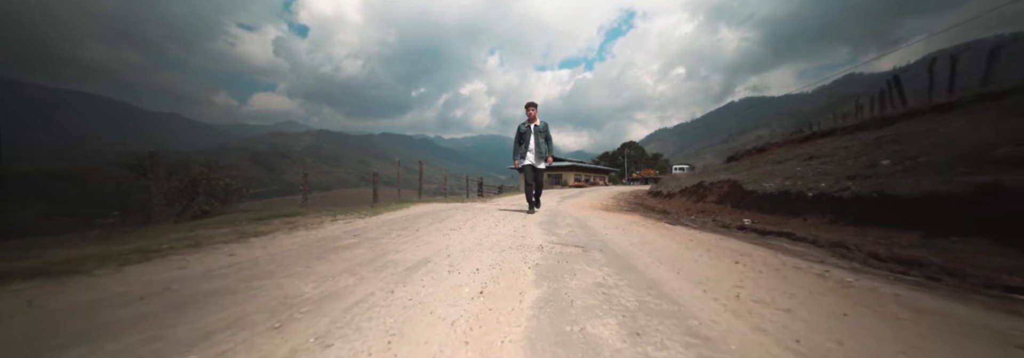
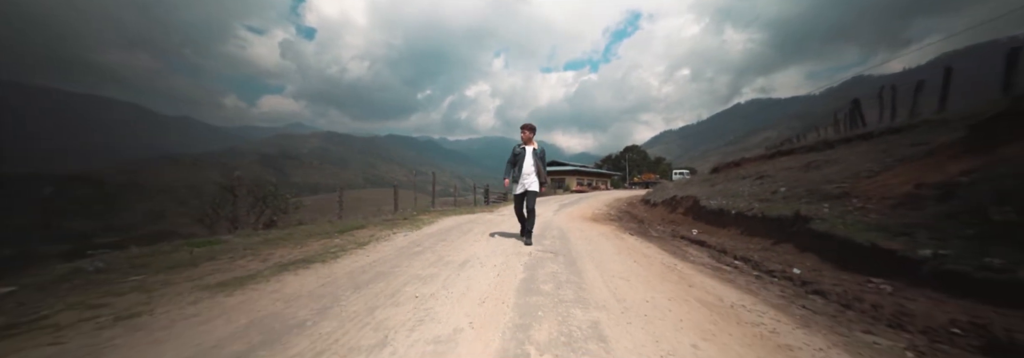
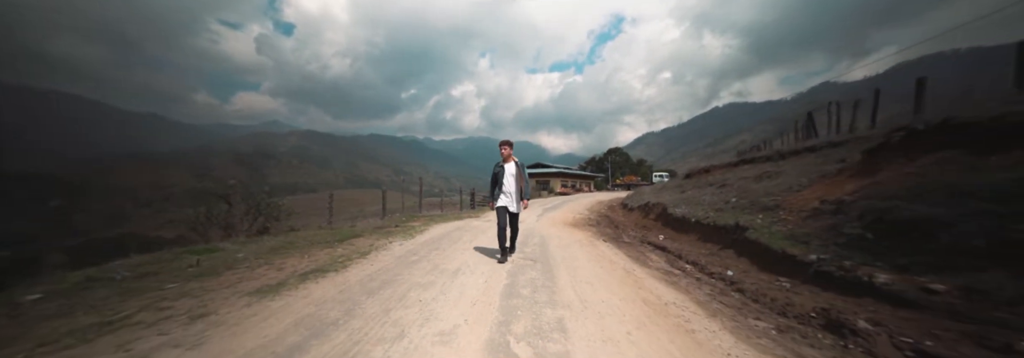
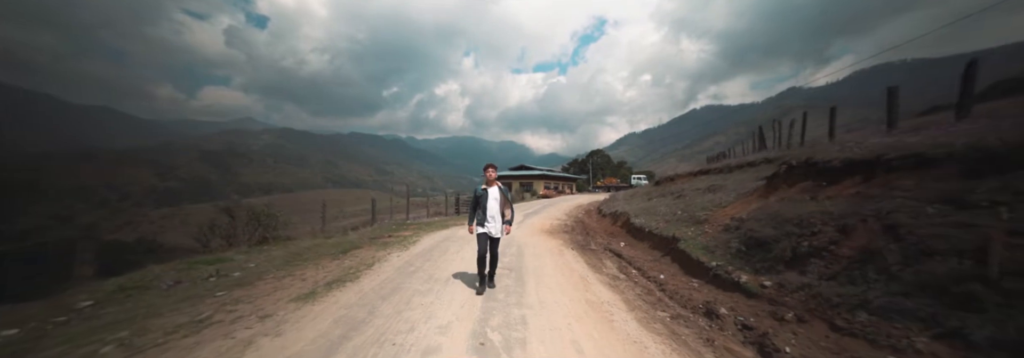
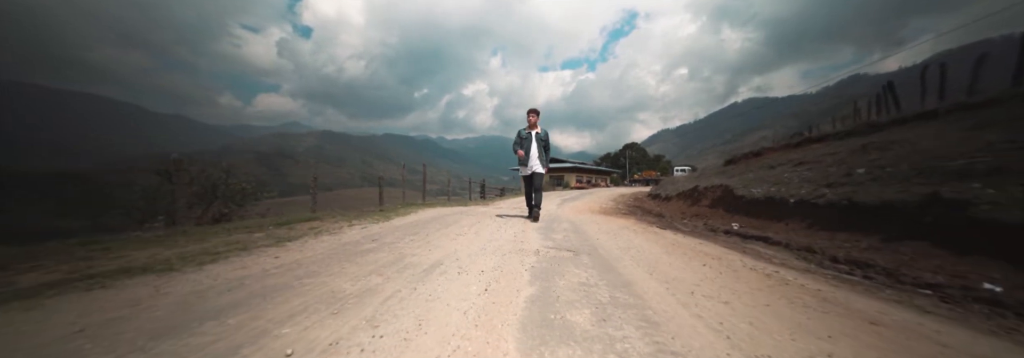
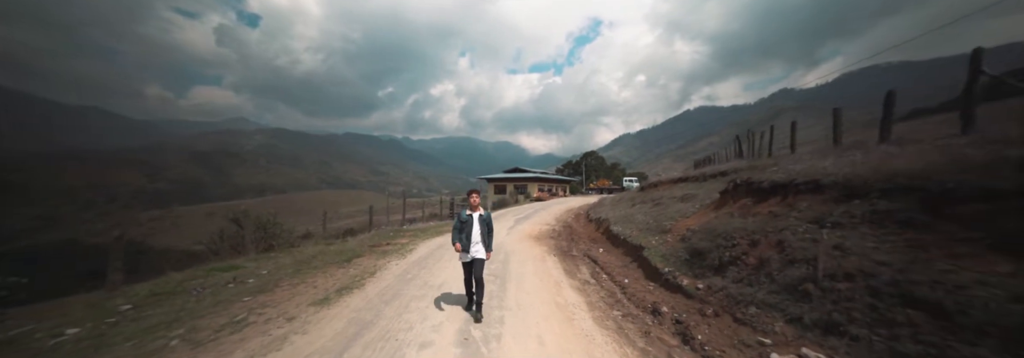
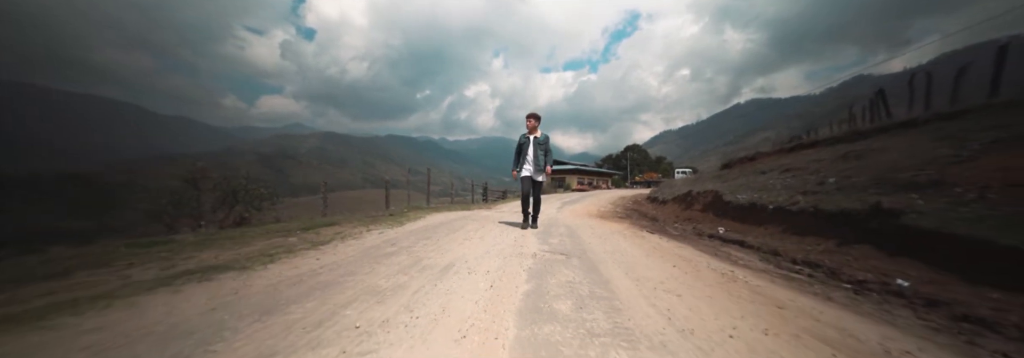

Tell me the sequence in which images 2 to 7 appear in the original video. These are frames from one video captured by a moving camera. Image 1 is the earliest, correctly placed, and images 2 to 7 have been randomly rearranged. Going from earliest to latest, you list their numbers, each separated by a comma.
5, 7, 2, 3, 4, 6
